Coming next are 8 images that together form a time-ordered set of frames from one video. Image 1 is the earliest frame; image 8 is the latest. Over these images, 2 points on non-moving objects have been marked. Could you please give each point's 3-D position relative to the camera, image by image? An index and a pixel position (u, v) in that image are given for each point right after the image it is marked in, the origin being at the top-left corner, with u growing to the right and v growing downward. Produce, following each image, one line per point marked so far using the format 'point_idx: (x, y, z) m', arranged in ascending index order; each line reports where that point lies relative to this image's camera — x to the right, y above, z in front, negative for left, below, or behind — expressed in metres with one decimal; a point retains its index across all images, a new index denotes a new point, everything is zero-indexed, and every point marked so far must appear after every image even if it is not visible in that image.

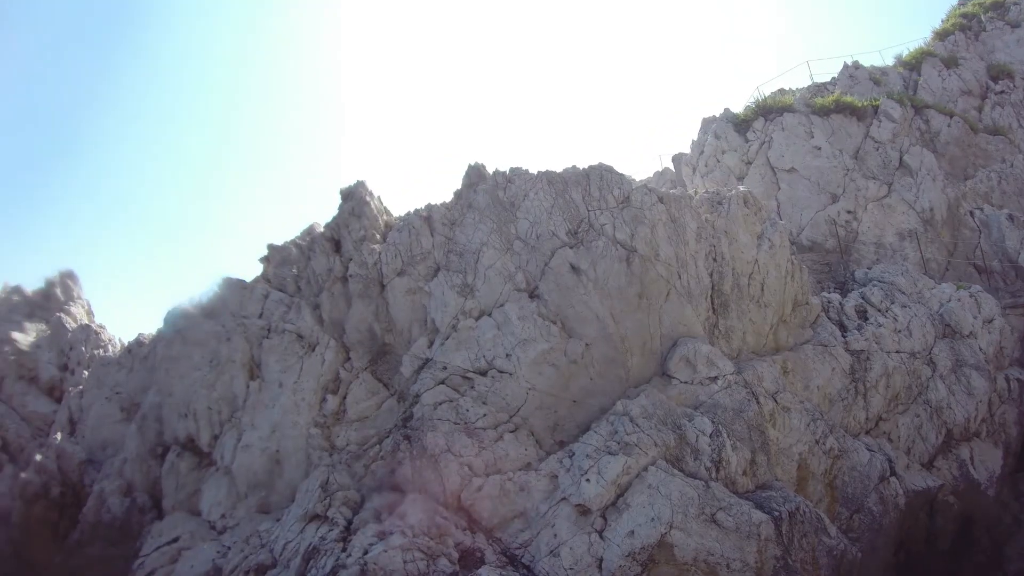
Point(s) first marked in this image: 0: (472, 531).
0: (-0.5, -3.3, +14.8) m
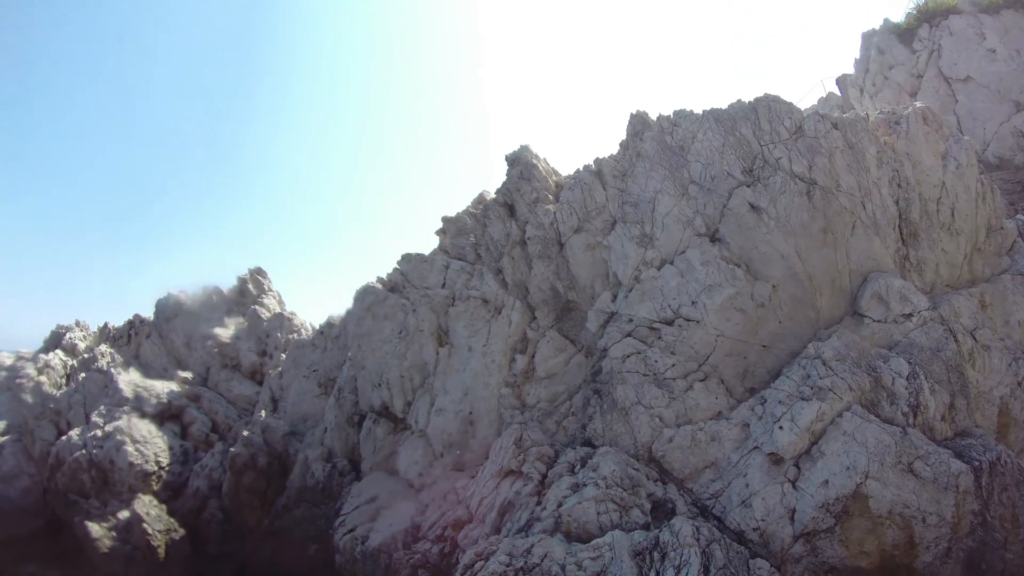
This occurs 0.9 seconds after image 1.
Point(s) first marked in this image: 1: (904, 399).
0: (+2.1, -2.6, +14.8) m
1: (+5.1, -1.4, +14.2) m
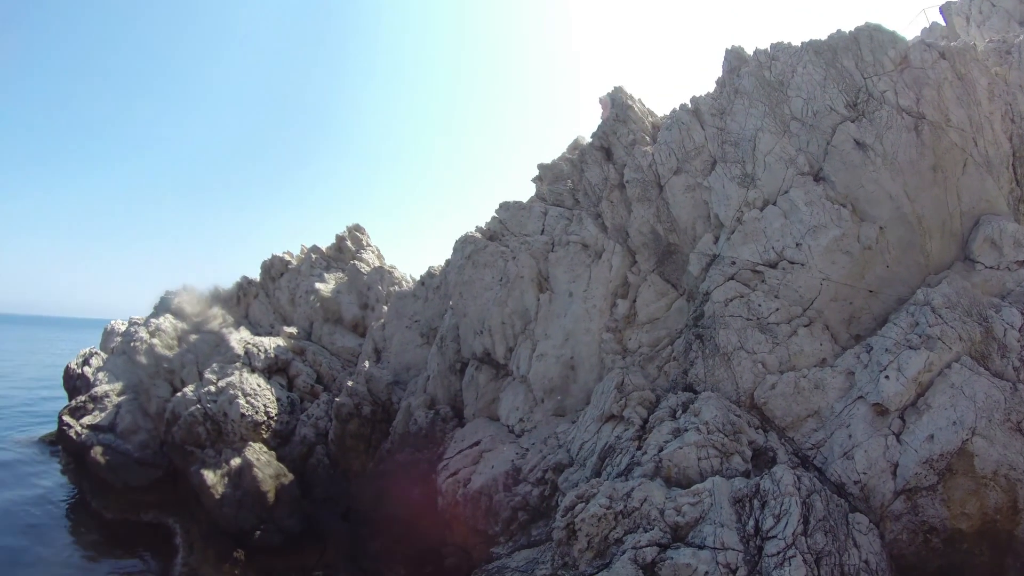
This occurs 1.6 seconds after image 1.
0: (+3.4, -1.9, +14.6) m
1: (+6.2, -0.7, +13.4) m
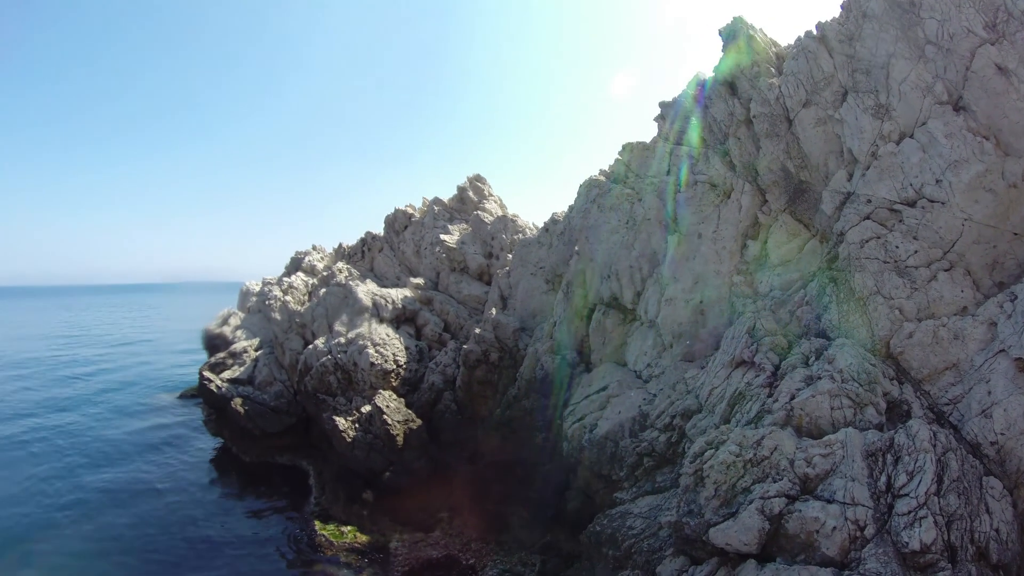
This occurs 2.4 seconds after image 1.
0: (+4.8, -1.2, +13.6) m
1: (+7.2, -0.1, +11.7) m
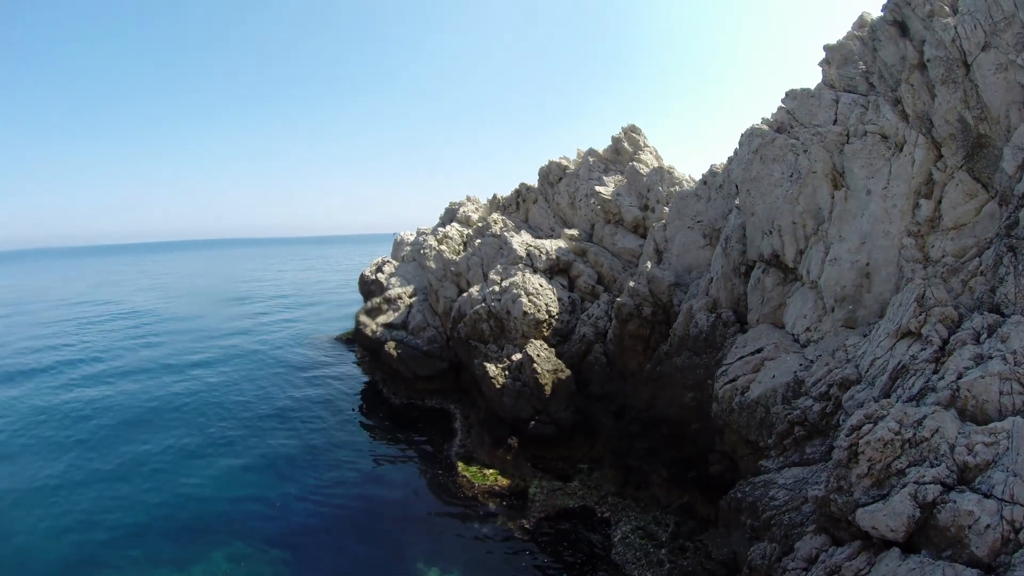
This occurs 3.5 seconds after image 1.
0: (+5.9, -1.0, +11.9) m
1: (+7.6, -0.2, +9.2) m
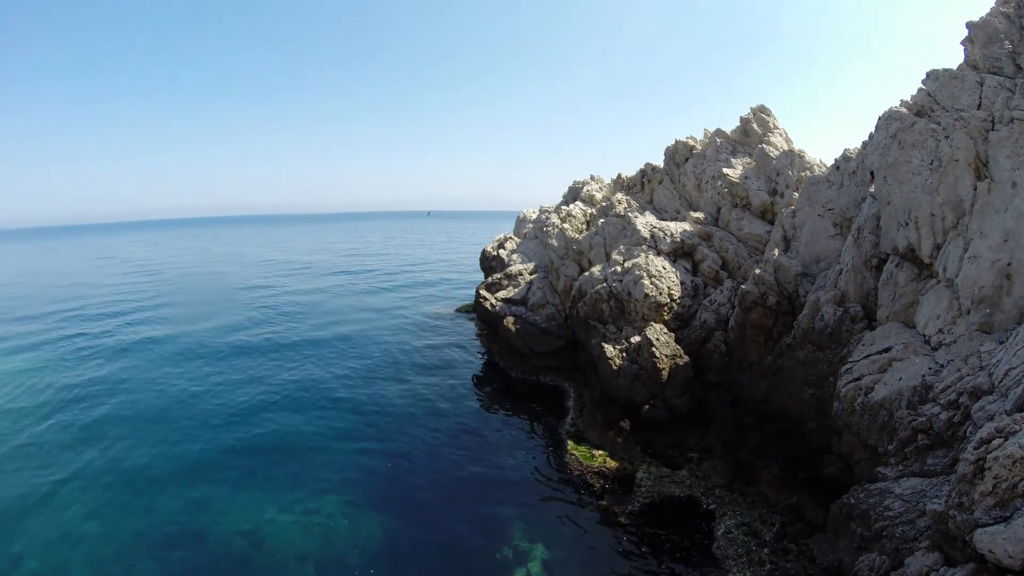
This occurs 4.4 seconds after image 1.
0: (+6.5, -1.1, +10.4) m
1: (+7.5, -0.6, +7.3) m
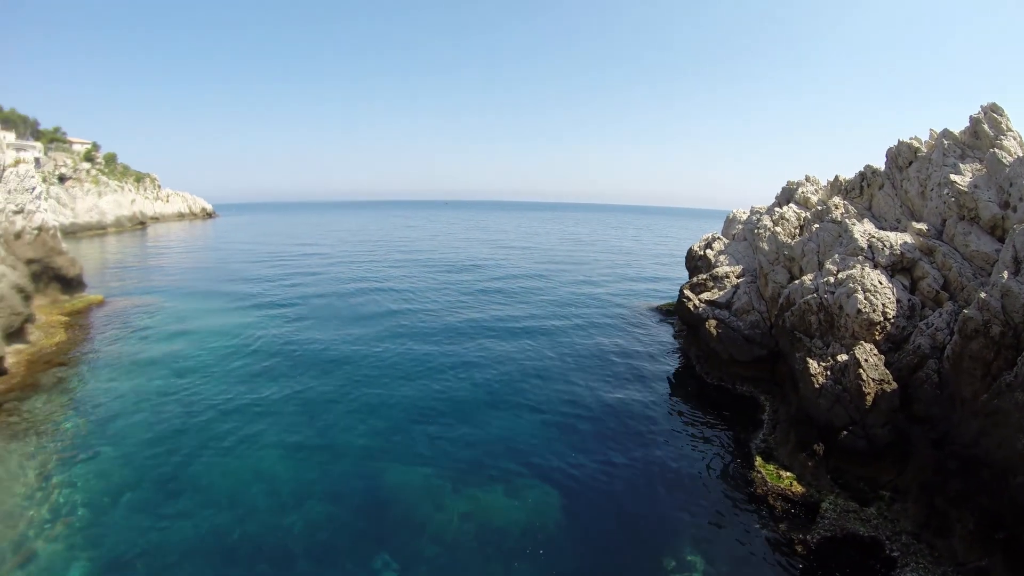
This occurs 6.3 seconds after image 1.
0: (+6.3, -1.7, +7.6) m
1: (+6.0, -1.2, +4.4) m
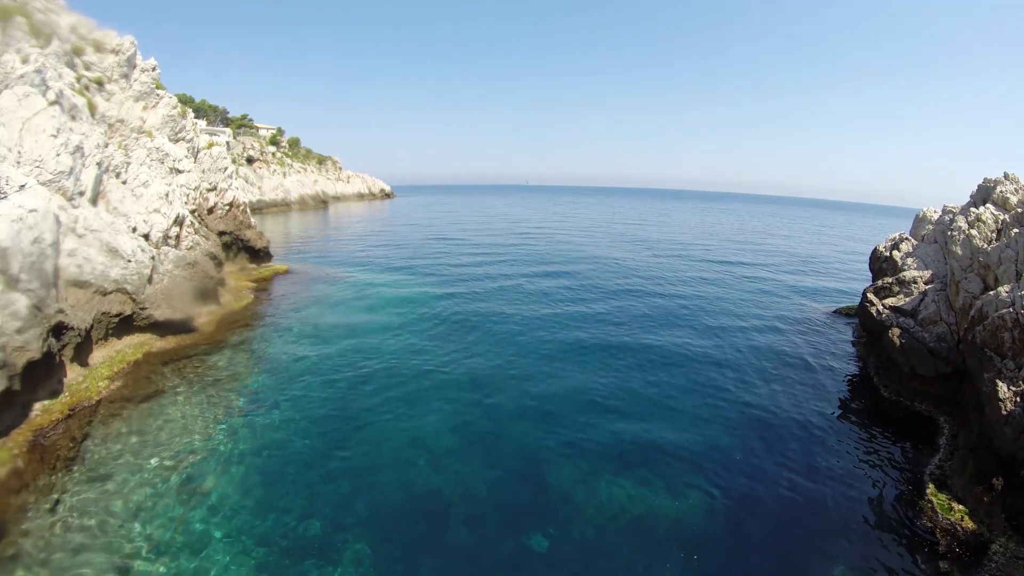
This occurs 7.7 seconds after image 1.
0: (+5.4, -2.1, +5.6) m
1: (+4.0, -1.7, +2.6) m
